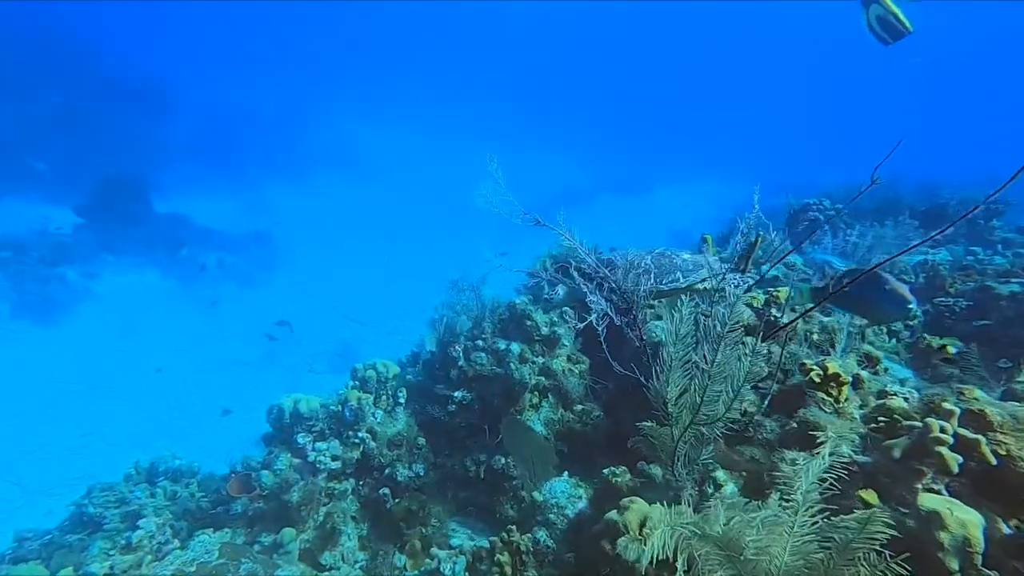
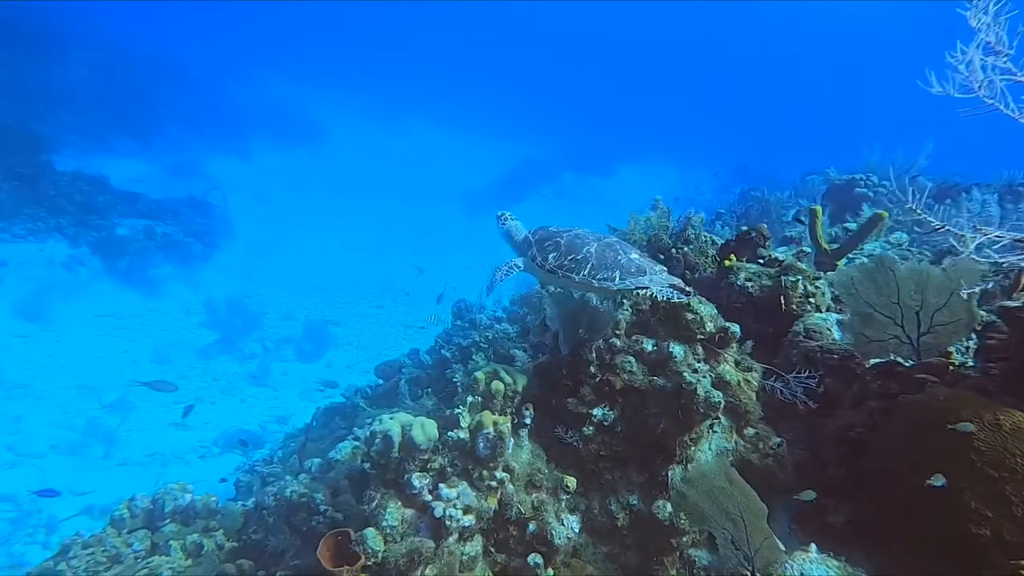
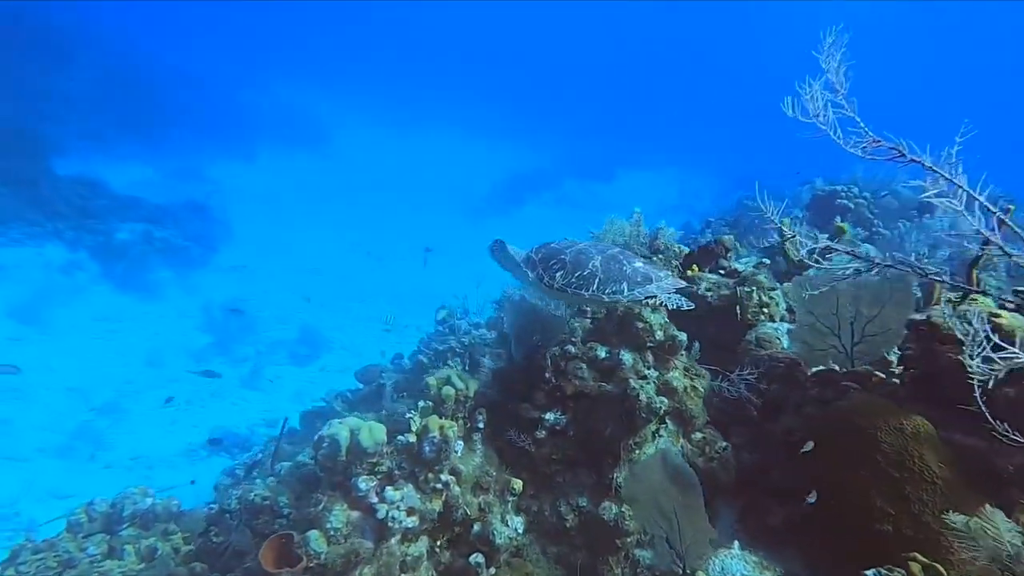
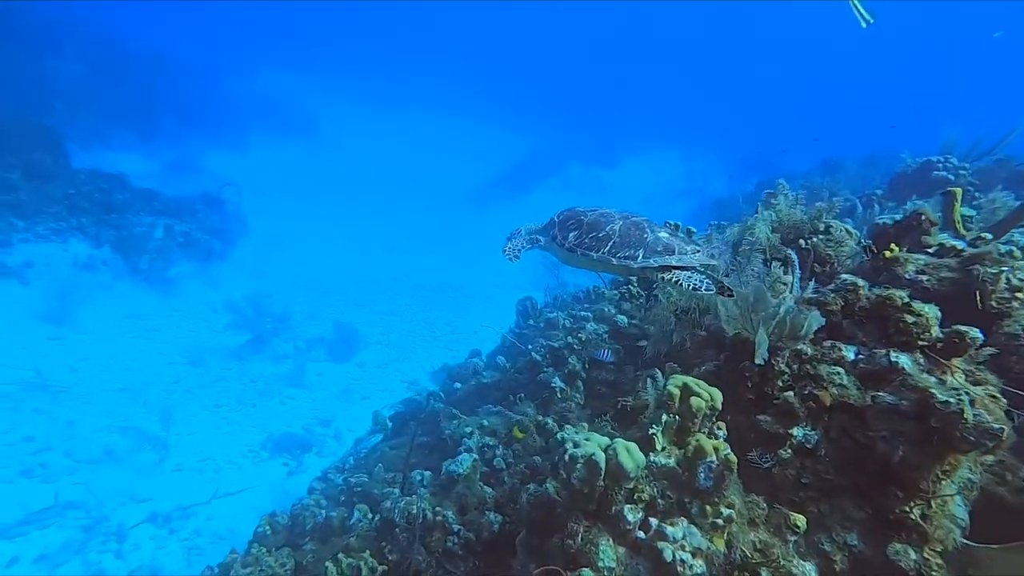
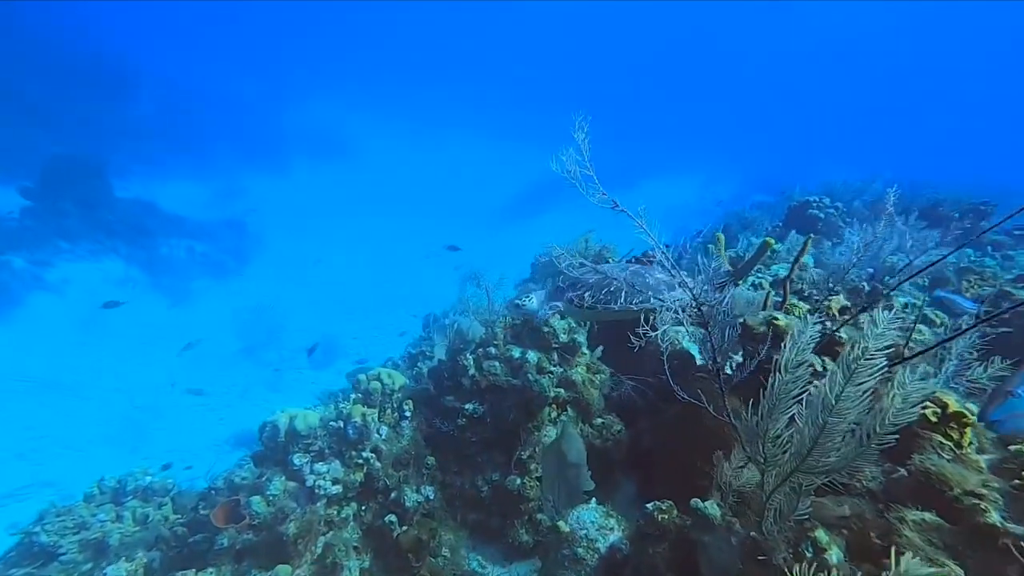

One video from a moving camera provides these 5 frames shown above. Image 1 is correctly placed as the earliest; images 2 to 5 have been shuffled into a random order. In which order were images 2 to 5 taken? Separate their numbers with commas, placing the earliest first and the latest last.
5, 3, 2, 4
